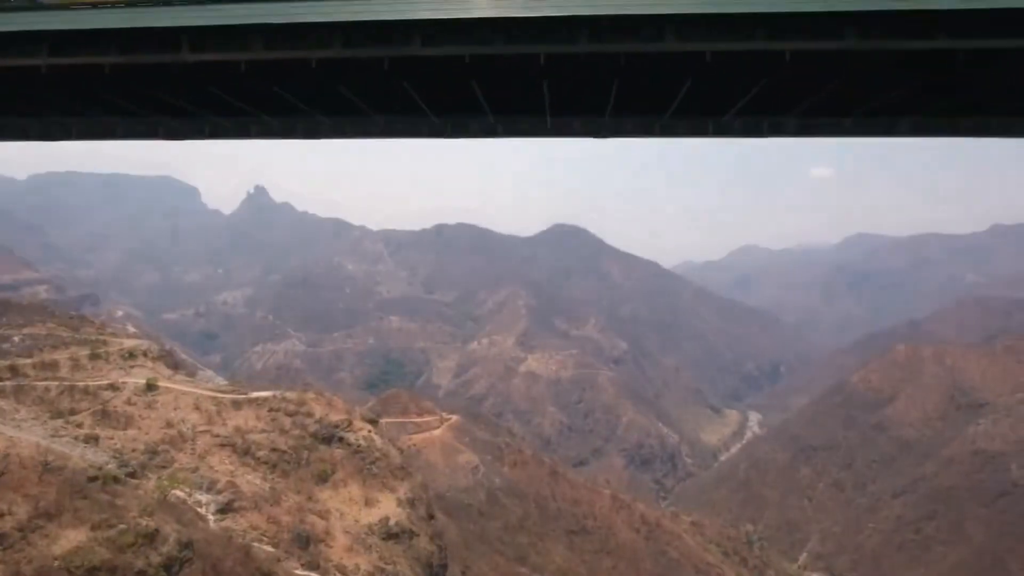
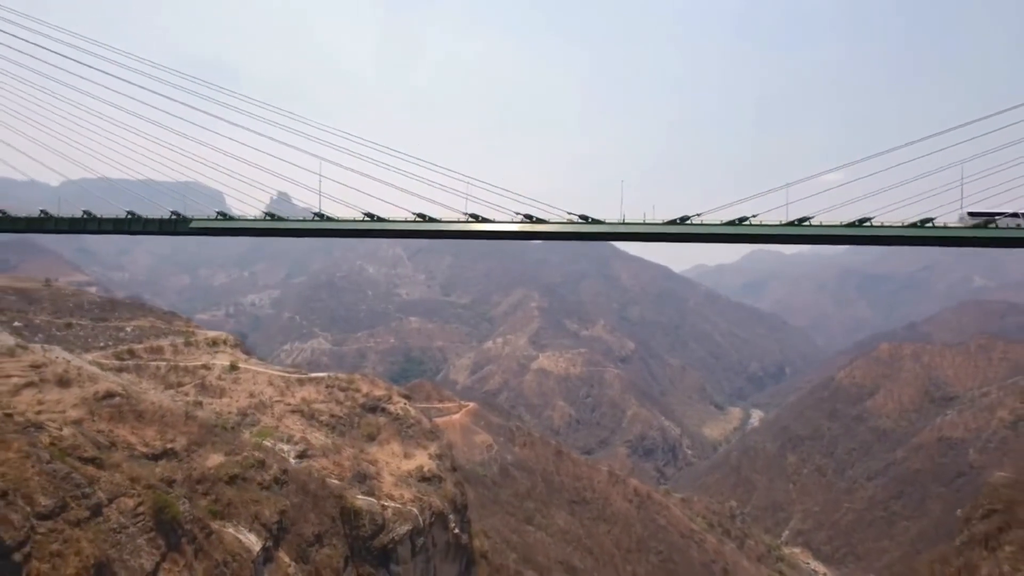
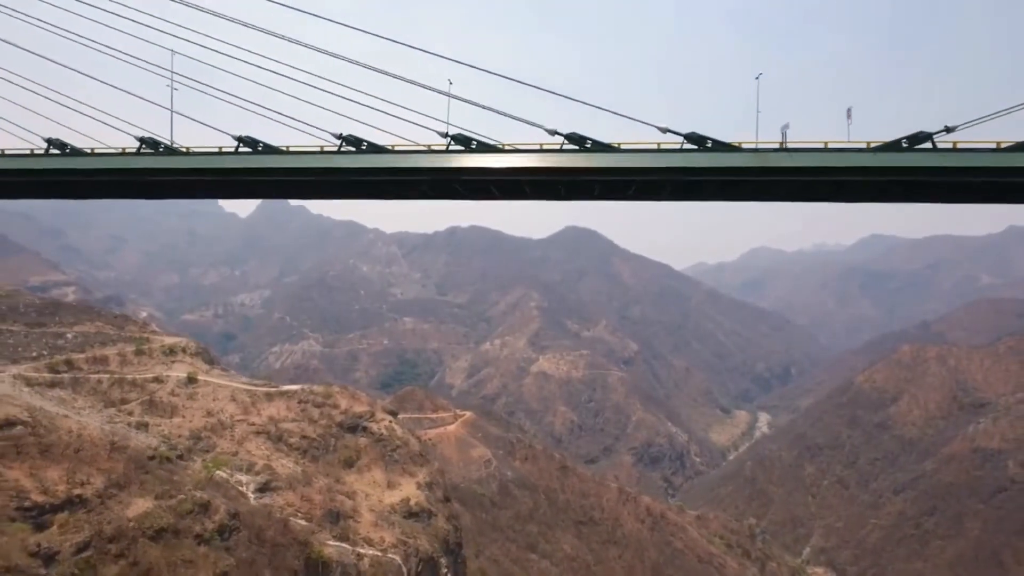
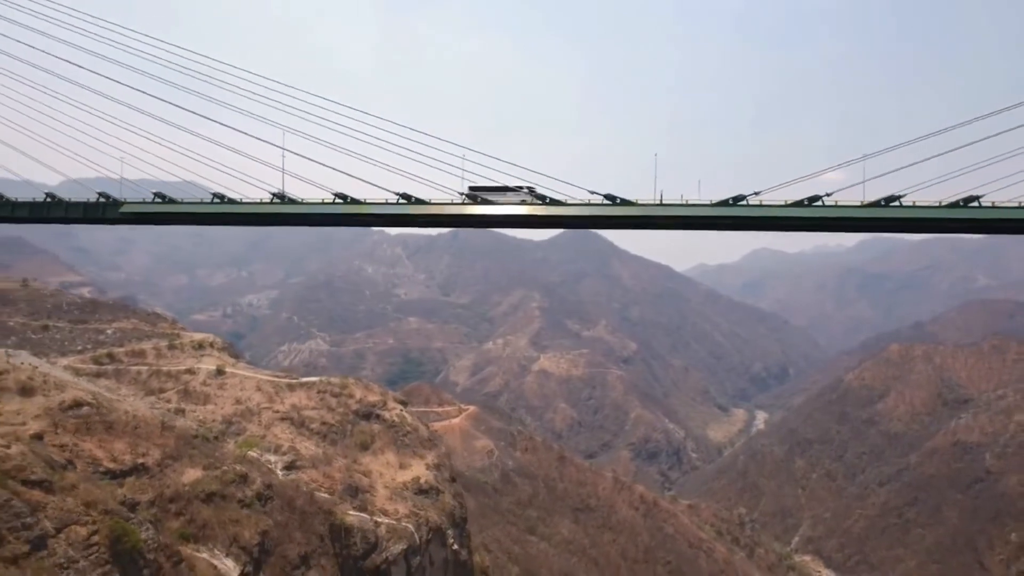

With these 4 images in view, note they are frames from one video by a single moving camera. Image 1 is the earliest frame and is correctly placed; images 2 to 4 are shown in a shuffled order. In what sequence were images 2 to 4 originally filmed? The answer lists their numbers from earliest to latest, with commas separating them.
3, 4, 2
